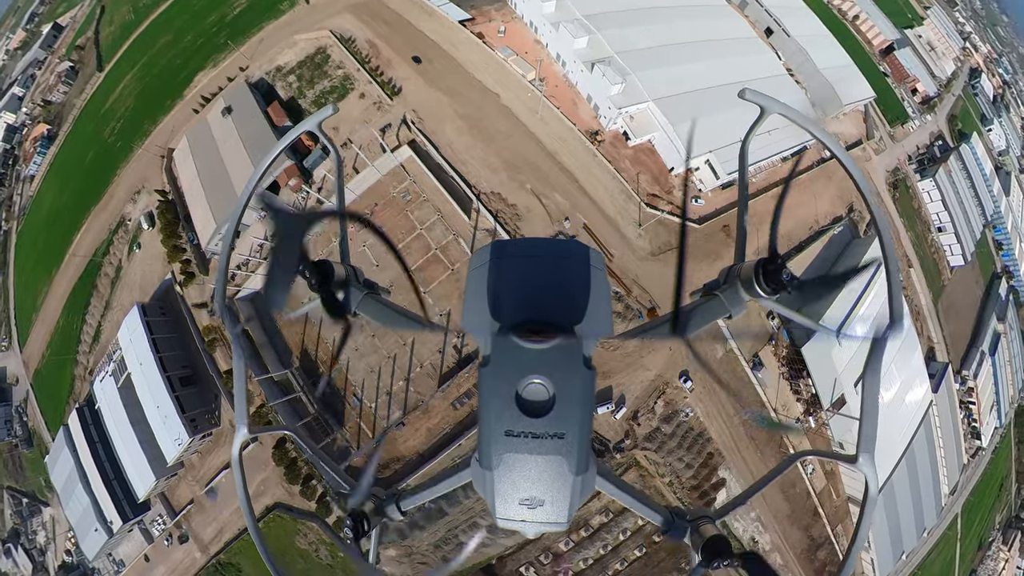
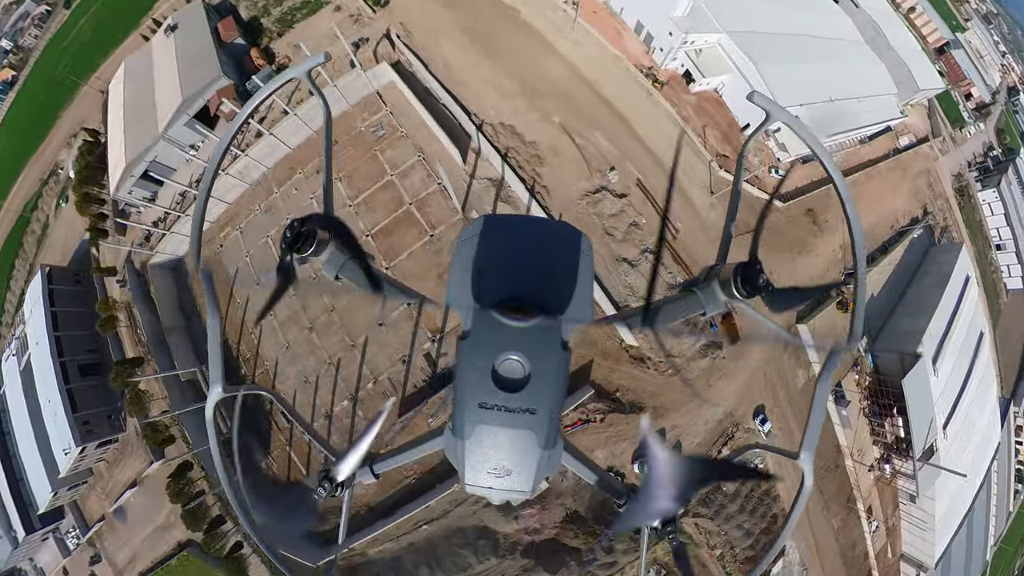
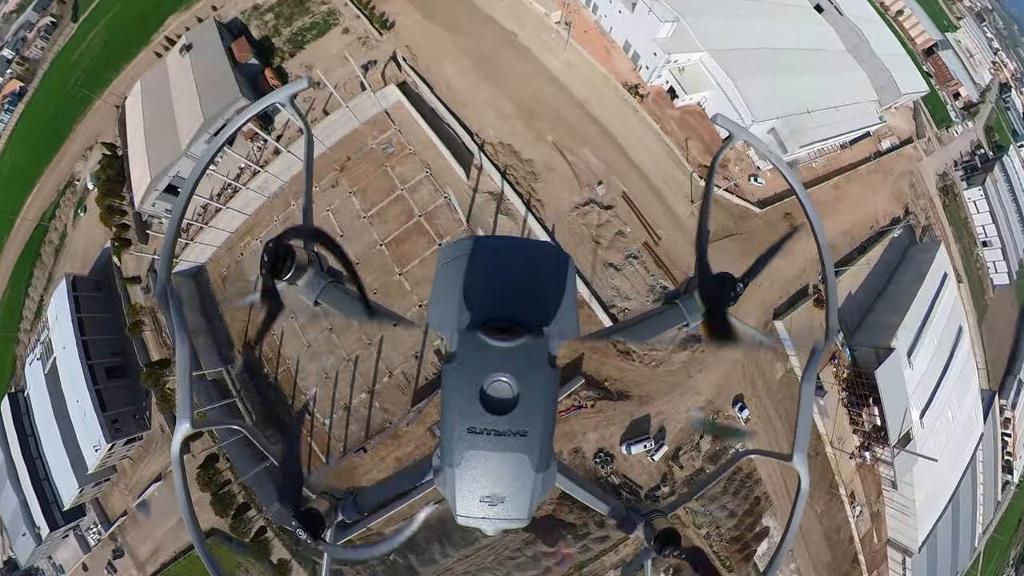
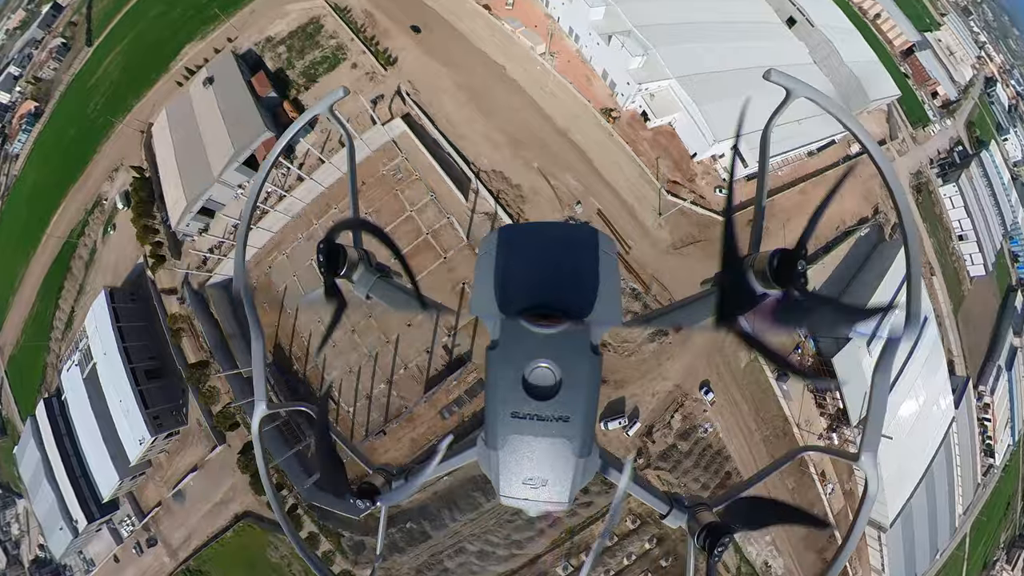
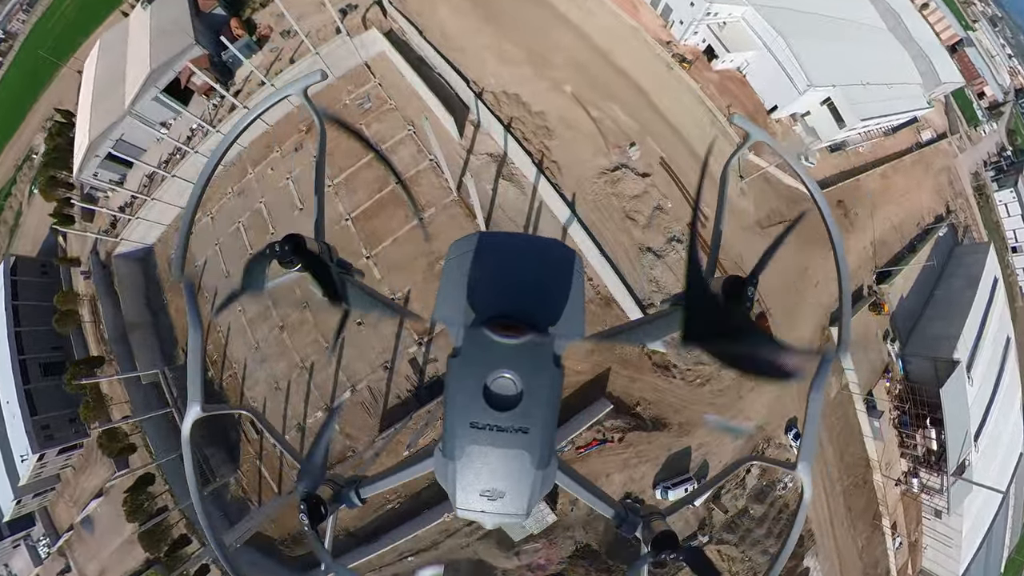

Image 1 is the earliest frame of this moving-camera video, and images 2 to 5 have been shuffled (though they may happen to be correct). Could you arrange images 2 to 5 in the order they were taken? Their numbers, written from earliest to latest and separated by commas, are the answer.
4, 3, 2, 5
